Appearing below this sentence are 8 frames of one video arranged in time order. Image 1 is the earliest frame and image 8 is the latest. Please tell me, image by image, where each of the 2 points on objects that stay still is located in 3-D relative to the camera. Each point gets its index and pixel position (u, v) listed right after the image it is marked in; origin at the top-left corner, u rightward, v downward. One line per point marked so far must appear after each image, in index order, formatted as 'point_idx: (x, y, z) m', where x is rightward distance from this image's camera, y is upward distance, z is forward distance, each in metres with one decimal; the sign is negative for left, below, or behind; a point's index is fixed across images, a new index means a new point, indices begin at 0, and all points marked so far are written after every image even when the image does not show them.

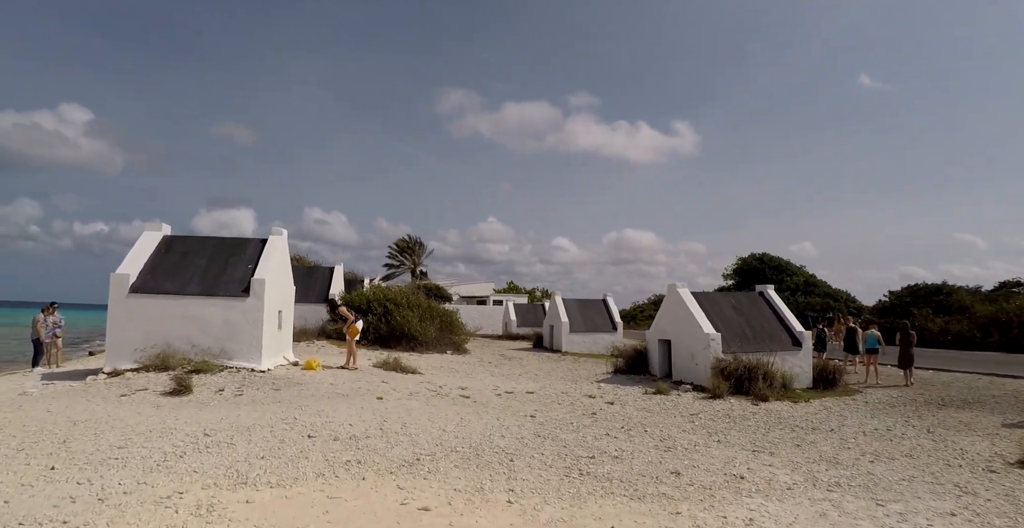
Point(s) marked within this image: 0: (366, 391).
0: (-3.1, -2.7, +11.6) m
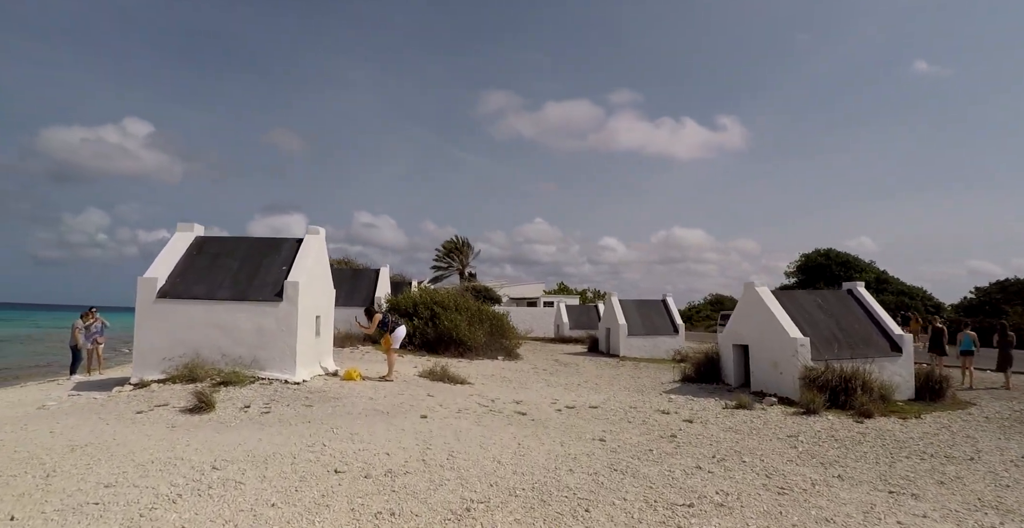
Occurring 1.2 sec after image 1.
0: (-1.9, -2.7, +9.9) m
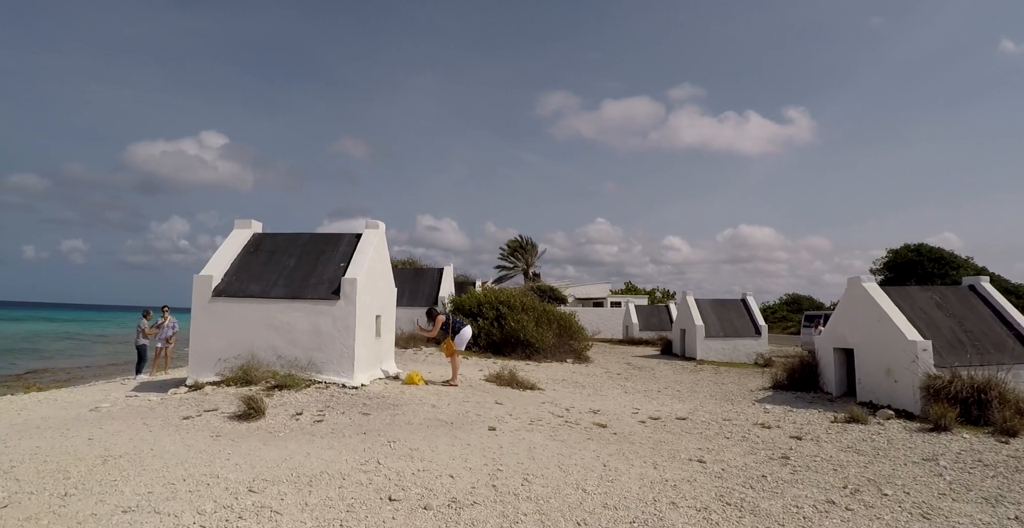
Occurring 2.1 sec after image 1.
0: (-0.6, -2.5, +8.6) m
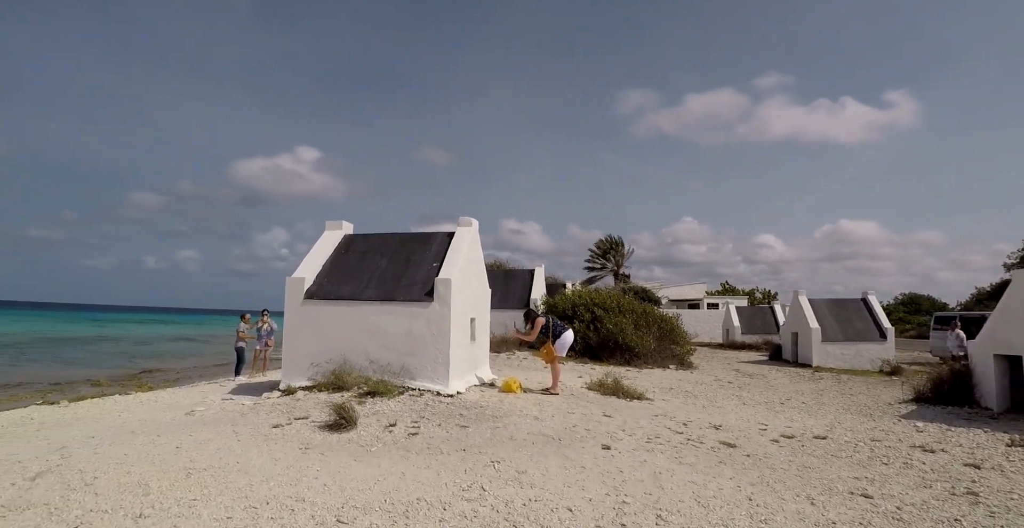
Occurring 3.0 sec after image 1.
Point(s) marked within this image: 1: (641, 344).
0: (+1.0, -2.4, +7.4) m
1: (+3.9, -2.4, +16.3) m
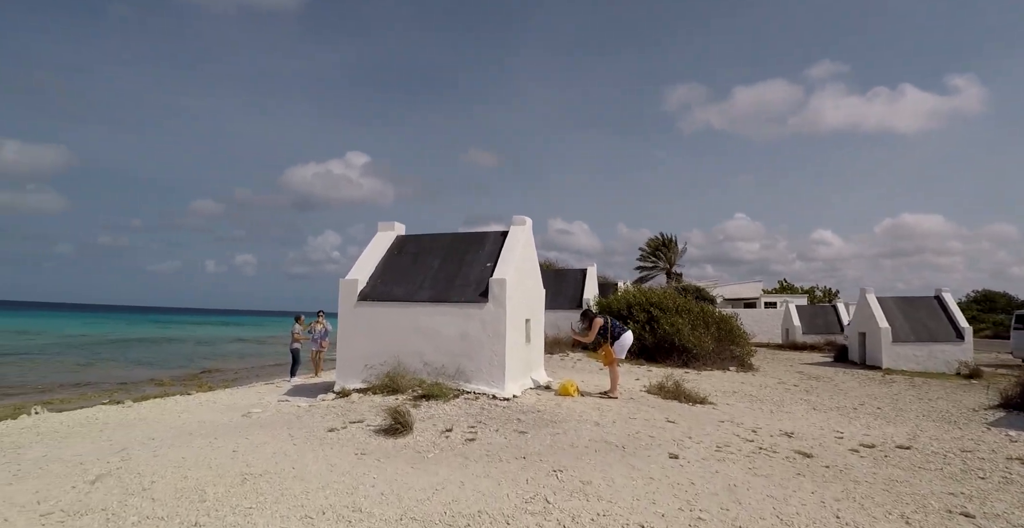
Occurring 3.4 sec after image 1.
0: (+1.8, -2.3, +7.0) m
1: (+5.4, -2.3, +15.5) m
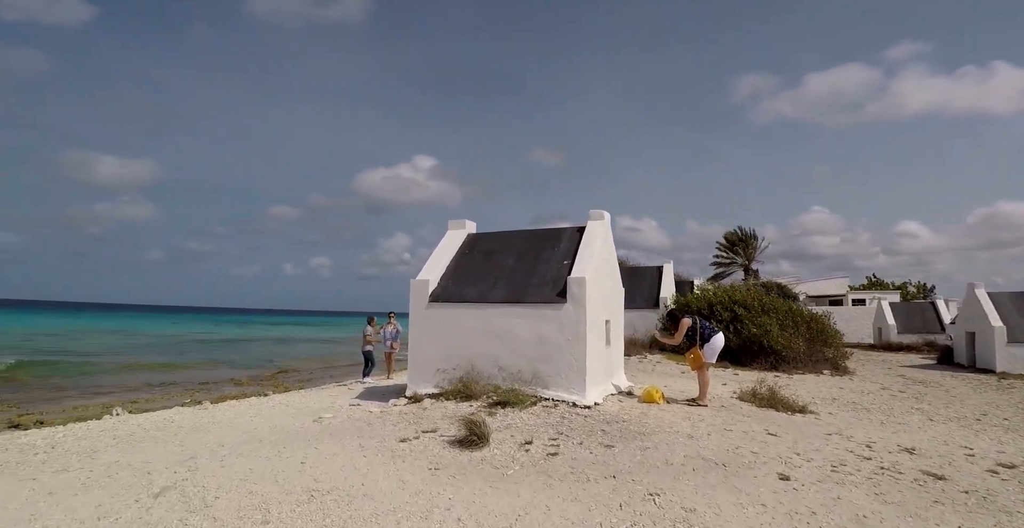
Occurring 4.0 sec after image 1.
0: (+2.8, -2.3, +6.1) m
1: (+7.3, -2.2, +14.2) m
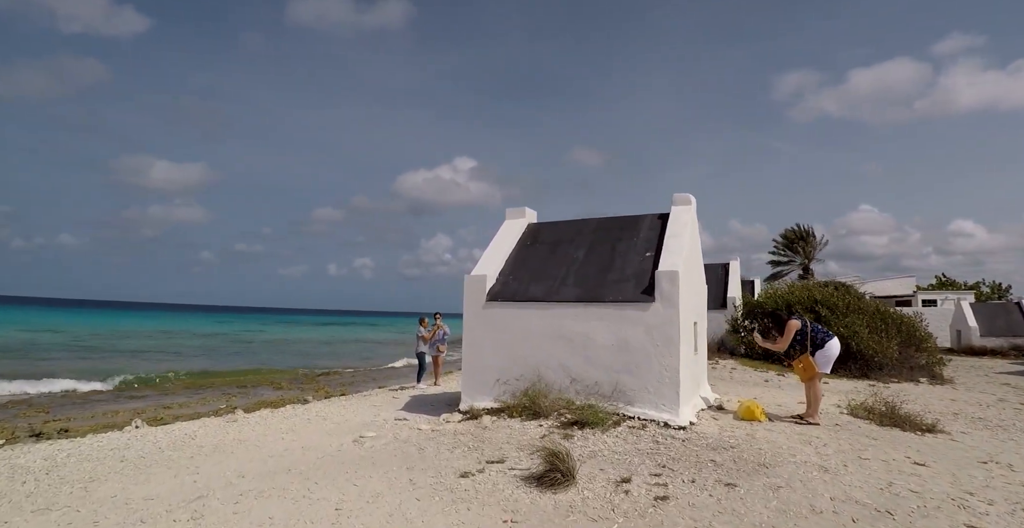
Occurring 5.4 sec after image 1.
0: (+3.6, -2.1, +4.7) m
1: (+8.6, -2.0, +12.5) m
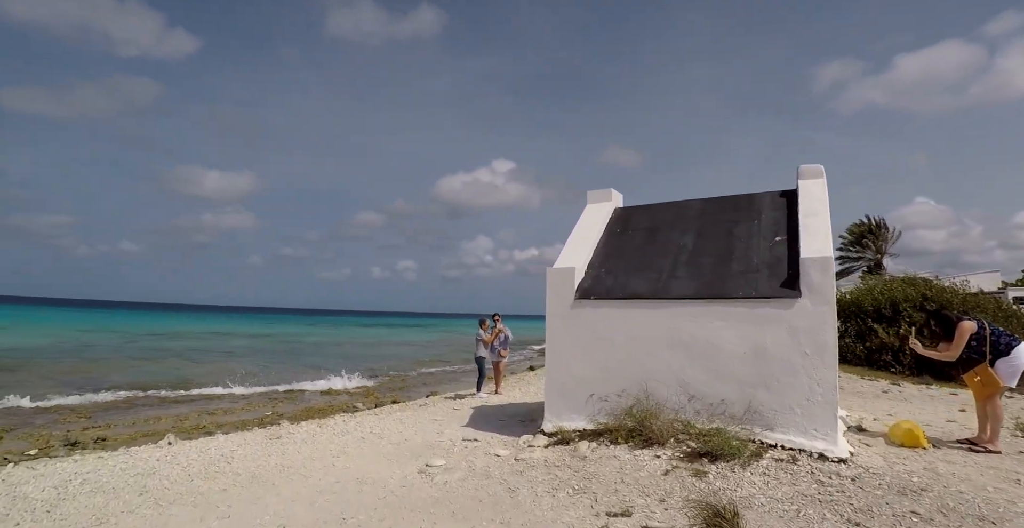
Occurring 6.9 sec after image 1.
0: (+4.4, -1.9, +3.2) m
1: (+10.0, -1.8, +10.6) m
